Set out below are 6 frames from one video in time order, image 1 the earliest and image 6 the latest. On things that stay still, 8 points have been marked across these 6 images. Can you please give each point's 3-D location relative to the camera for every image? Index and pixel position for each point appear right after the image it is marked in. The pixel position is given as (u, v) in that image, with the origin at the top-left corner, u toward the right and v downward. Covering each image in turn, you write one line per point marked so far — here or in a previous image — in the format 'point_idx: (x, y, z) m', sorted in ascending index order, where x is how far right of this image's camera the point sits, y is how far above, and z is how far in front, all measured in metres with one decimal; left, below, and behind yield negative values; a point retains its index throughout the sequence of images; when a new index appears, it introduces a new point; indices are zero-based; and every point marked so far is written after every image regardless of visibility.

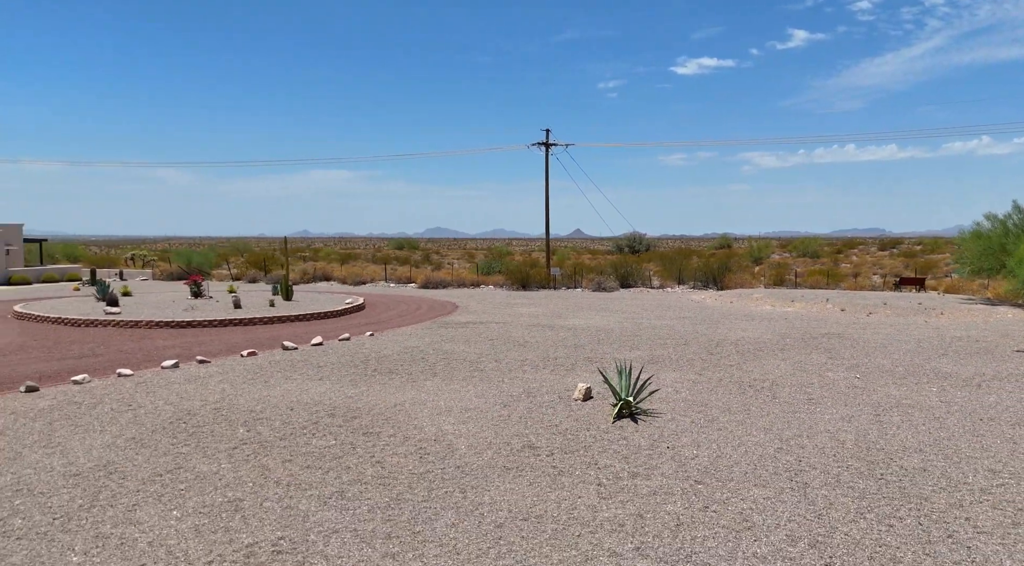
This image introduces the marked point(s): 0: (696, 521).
0: (+1.5, -1.9, +6.1) m
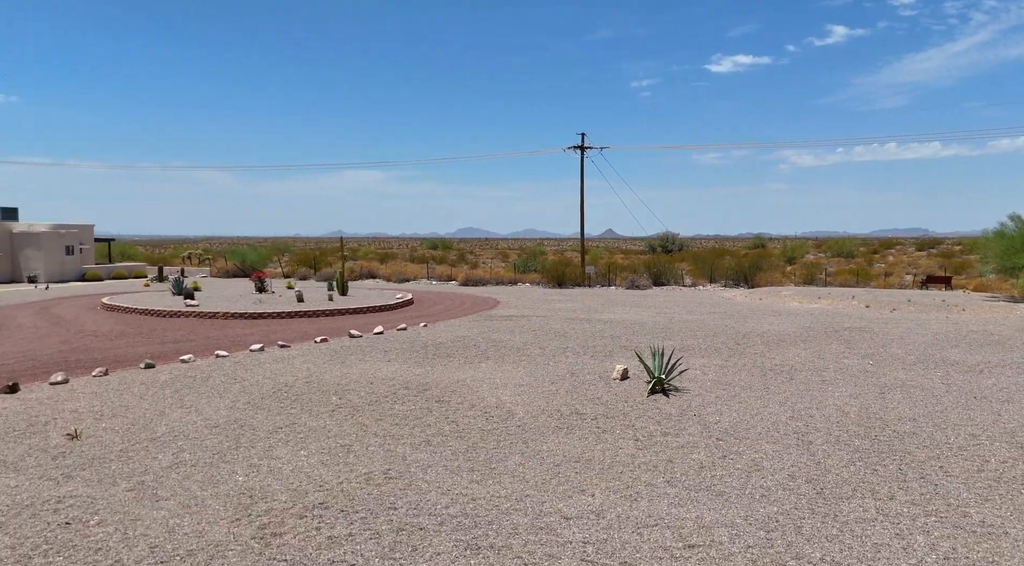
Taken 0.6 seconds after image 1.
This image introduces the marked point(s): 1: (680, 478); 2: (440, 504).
0: (+2.0, -1.8, +7.6) m
1: (+1.6, -1.8, +7.2) m
2: (-0.6, -1.8, +6.3) m
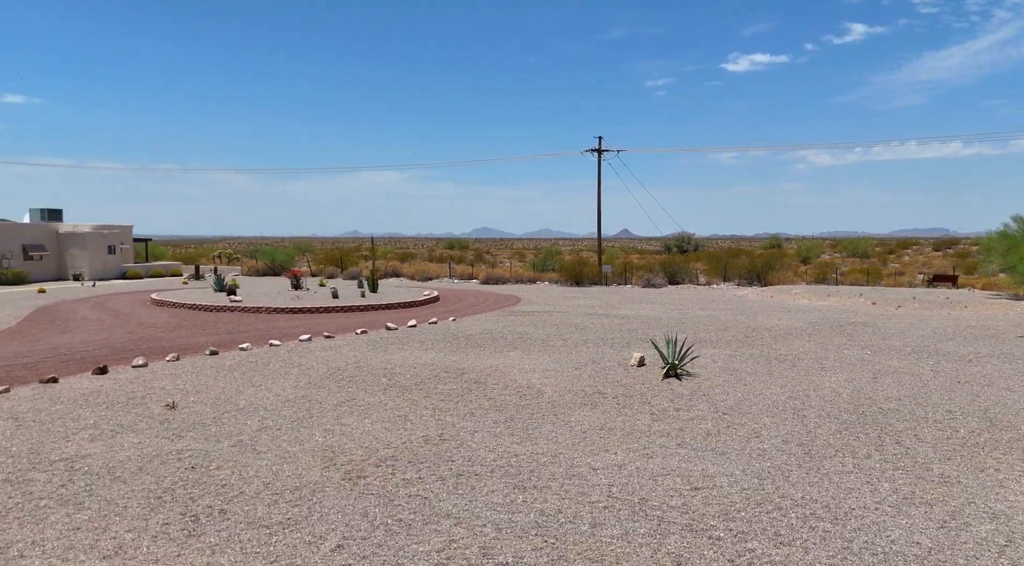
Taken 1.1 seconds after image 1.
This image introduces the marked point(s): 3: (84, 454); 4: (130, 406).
0: (+2.4, -1.7, +8.9) m
1: (+1.9, -1.7, +8.4) m
2: (-0.2, -1.7, +7.6) m
3: (-4.1, -1.6, +7.5) m
4: (-4.7, -1.5, +9.5) m
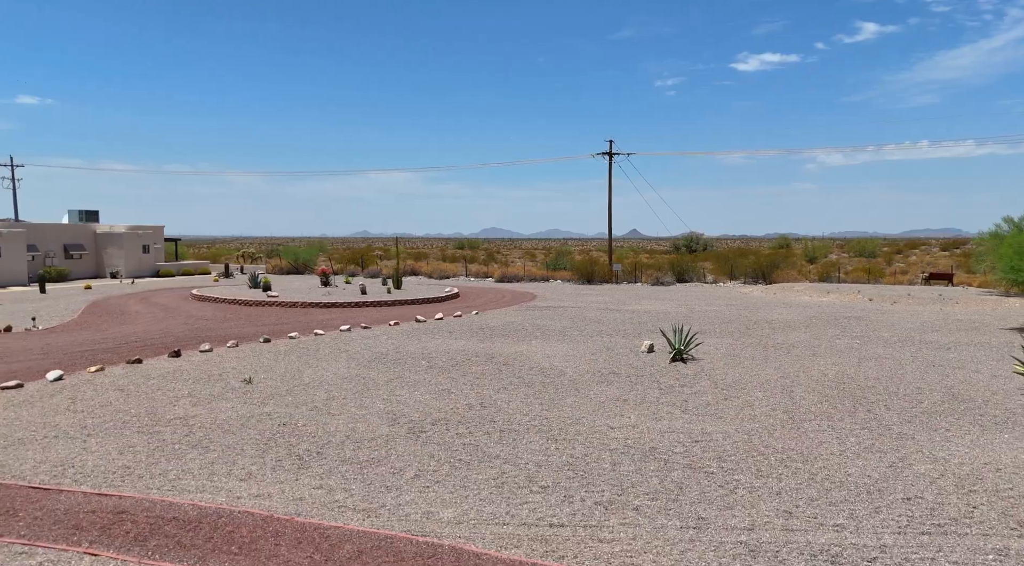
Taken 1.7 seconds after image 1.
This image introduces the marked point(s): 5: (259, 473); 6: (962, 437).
0: (+2.8, -1.6, +10.4) m
1: (+2.3, -1.6, +10.0) m
2: (+0.1, -1.6, +9.2) m
3: (-3.8, -1.5, +9.1) m
4: (-4.3, -1.4, +11.1) m
5: (-2.3, -1.7, +6.9) m
6: (+4.9, -1.7, +8.5) m
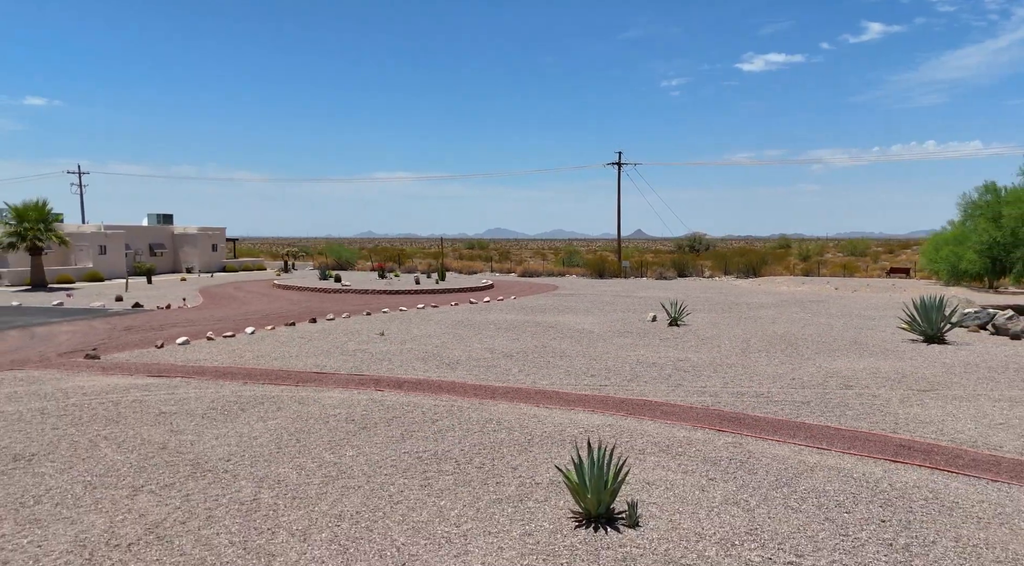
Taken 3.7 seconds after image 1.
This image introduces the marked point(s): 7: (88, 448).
0: (+3.8, -1.3, +15.7) m
1: (+3.3, -1.3, +15.2) m
2: (+1.1, -1.3, +14.5) m
3: (-2.8, -1.2, +14.4) m
4: (-3.3, -1.1, +16.4) m
5: (-1.3, -1.4, +12.2) m
6: (+5.9, -1.3, +13.8) m
7: (-4.1, -1.6, +7.5) m
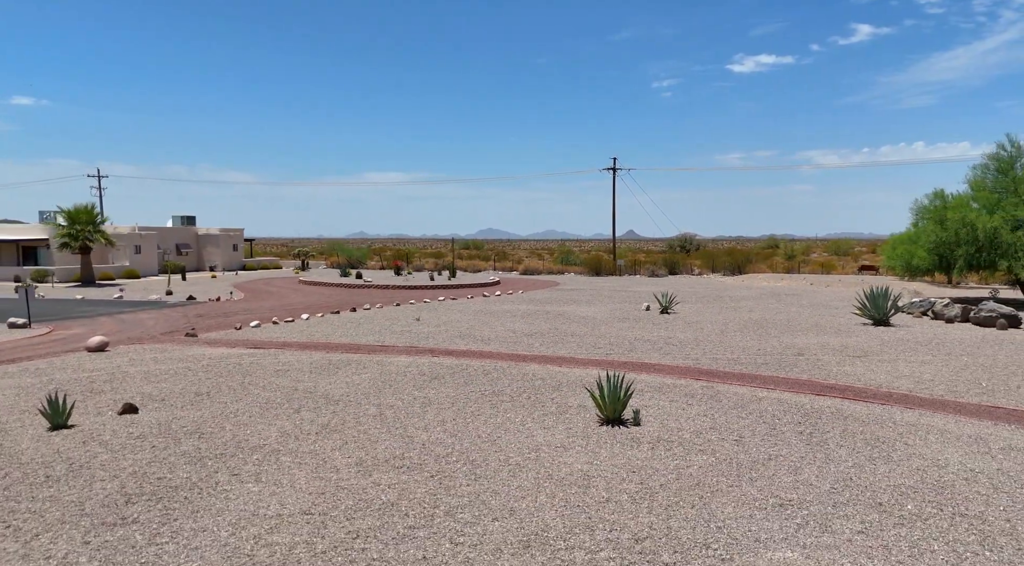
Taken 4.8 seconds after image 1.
0: (+4.2, -1.1, +18.6) m
1: (+3.7, -1.1, +18.2) m
2: (+1.5, -1.1, +17.4) m
3: (-2.4, -1.0, +17.4) m
4: (-2.9, -0.9, +19.4) m
5: (-0.9, -1.2, +15.2) m
6: (+6.4, -1.2, +16.8) m
7: (-3.6, -1.4, +10.4) m
